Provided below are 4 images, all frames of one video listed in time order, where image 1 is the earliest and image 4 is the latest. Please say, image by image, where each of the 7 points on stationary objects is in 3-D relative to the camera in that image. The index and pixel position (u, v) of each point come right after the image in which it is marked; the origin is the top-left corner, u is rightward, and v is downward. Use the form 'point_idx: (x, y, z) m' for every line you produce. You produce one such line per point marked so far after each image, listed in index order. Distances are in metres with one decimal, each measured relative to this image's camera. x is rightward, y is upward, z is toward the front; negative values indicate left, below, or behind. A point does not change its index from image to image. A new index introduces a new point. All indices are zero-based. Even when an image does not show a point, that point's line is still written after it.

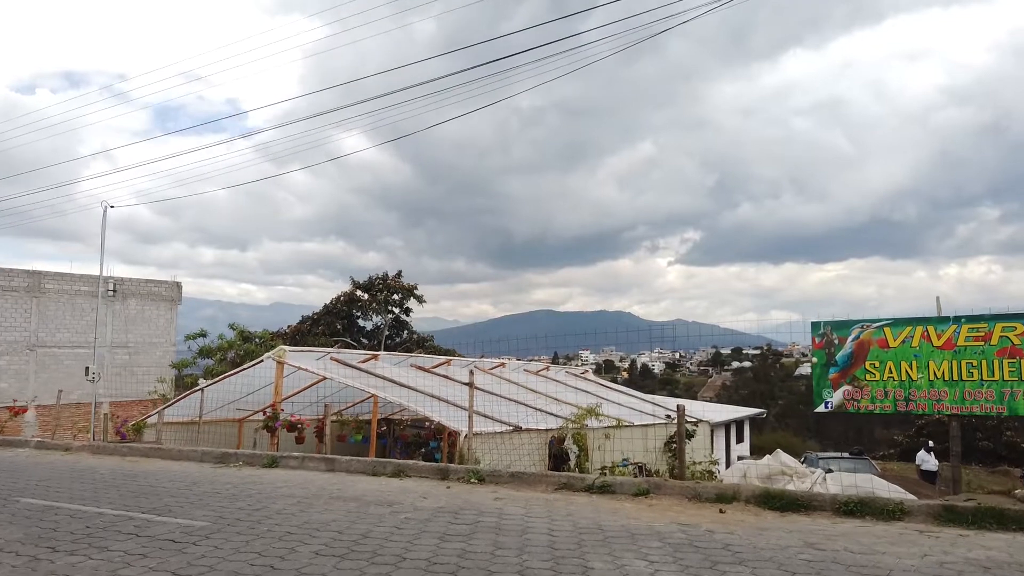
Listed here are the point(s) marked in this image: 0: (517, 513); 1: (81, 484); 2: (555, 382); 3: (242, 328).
0: (0.0, -1.7, +5.4) m
1: (-4.3, -2.0, +7.0) m
2: (+1.0, -2.1, +15.8) m
3: (-6.2, -0.9, +16.1) m
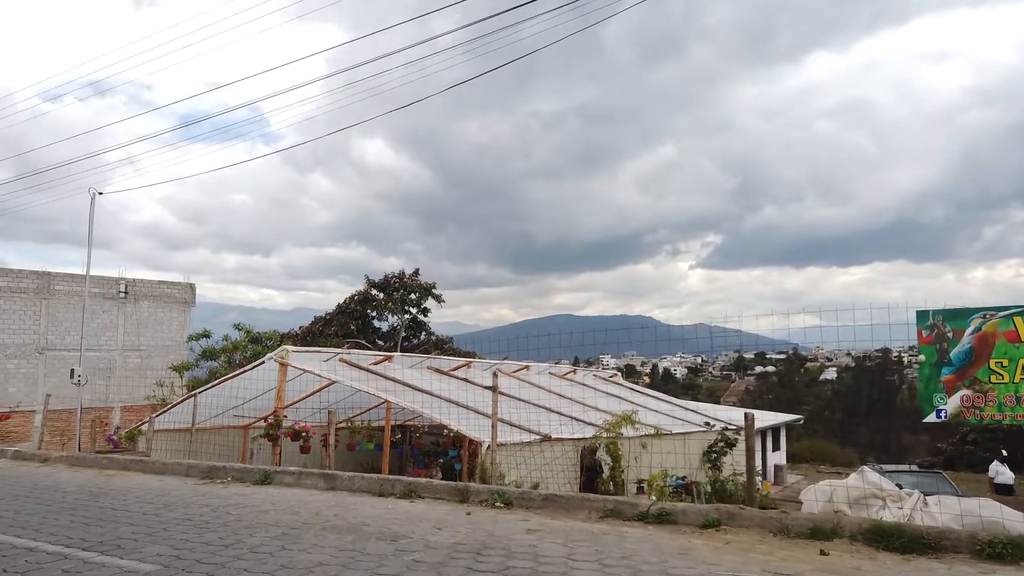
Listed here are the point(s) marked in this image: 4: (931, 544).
0: (+0.3, -1.6, +4.2) m
1: (-4.0, -1.9, +5.9) m
2: (+1.5, -2.0, +14.5) m
3: (-5.7, -0.9, +15.1) m
4: (+2.5, -1.5, +4.2) m
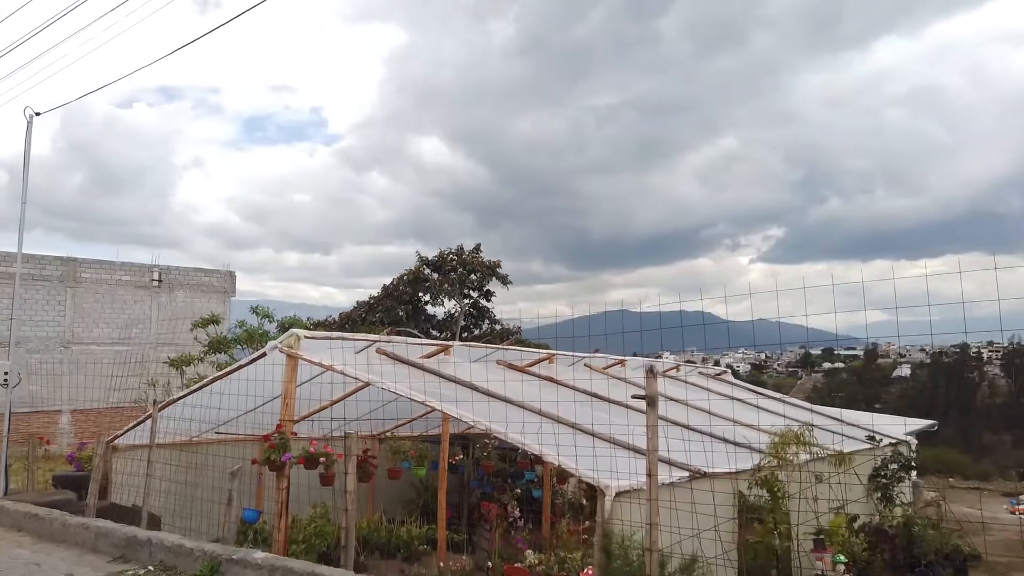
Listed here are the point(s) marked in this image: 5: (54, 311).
0: (+0.9, -1.1, +0.6) m
1: (-3.2, -1.4, +2.7) m
2: (+3.0, -1.5, +10.8) m
3: (-4.1, -0.4, +11.9) m
4: (+3.2, -1.1, +0.4) m
5: (-12.8, -0.6, +19.3) m
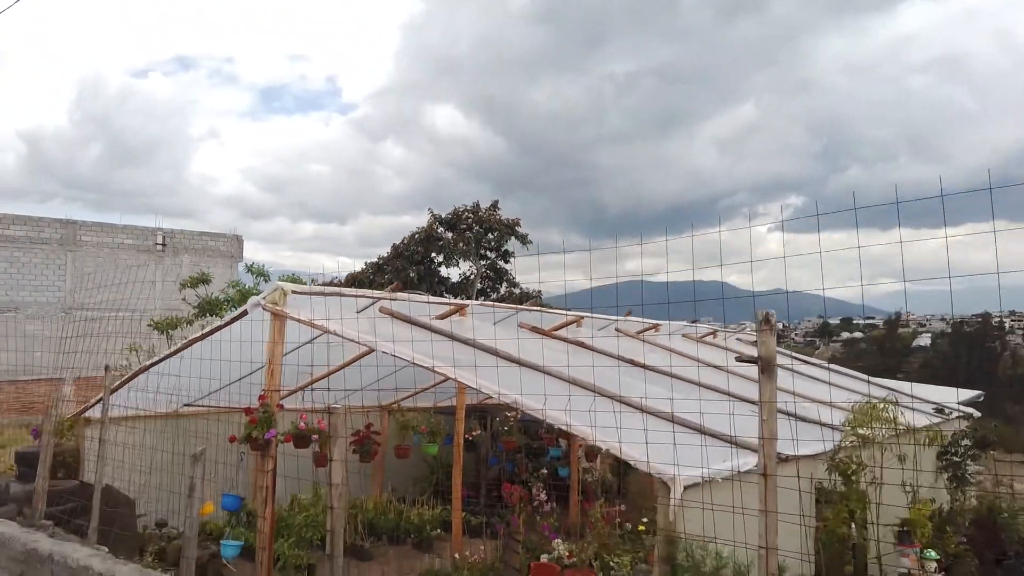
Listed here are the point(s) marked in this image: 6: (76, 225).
0: (+1.0, -0.9, -0.6) m
1: (-3.1, -1.2, +1.6) m
2: (+3.3, -0.9, +9.6) m
3: (-3.8, +0.3, +10.8) m
4: (+3.3, -0.9, -0.9) m
5: (-12.3, +0.4, +18.4) m
6: (-11.9, +1.7, +18.7) m
